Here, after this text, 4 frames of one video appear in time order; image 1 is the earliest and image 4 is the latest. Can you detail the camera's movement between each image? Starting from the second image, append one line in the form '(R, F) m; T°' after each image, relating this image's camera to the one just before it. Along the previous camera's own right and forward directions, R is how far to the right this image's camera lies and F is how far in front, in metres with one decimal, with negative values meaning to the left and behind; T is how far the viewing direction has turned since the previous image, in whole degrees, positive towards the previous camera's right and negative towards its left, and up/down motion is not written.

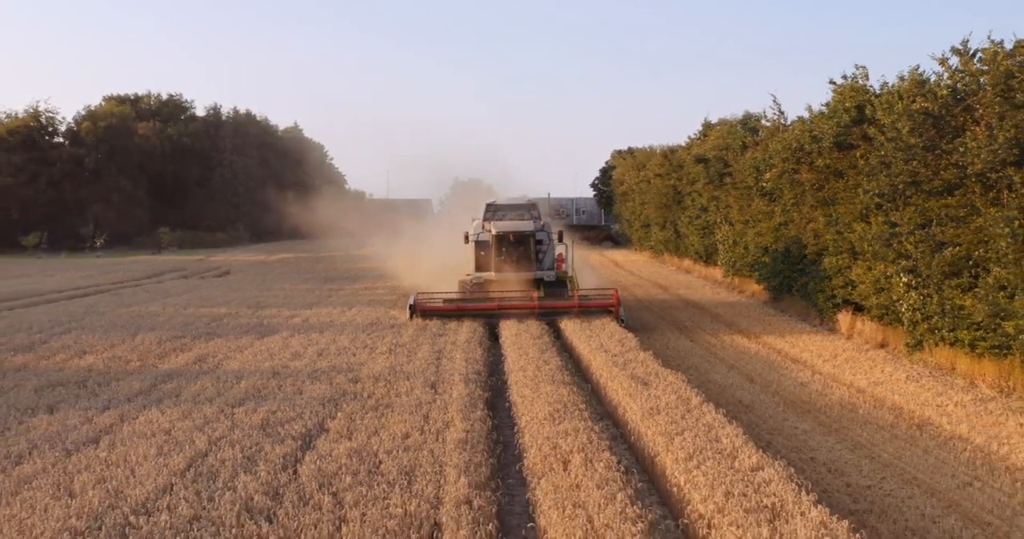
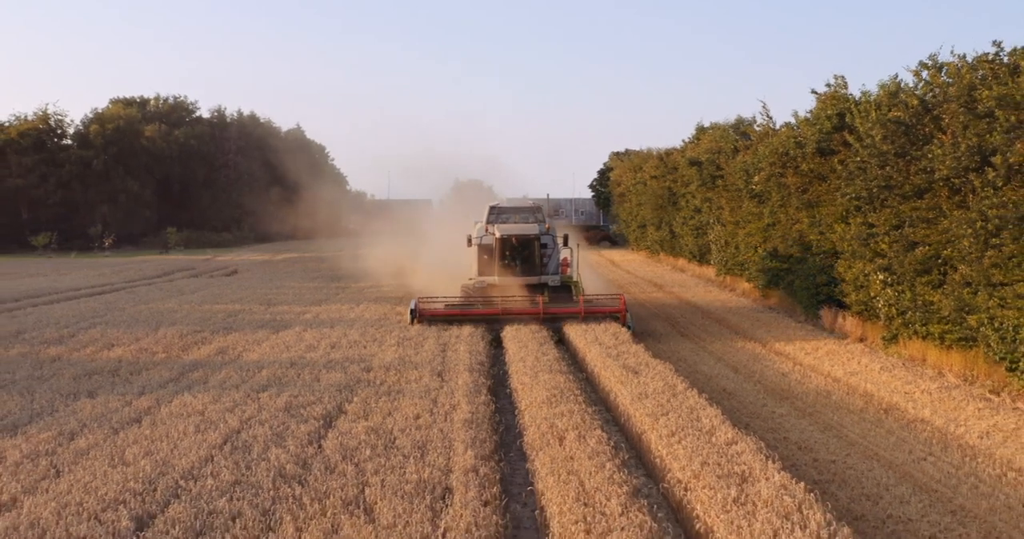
(0.0, -0.8) m; 0°
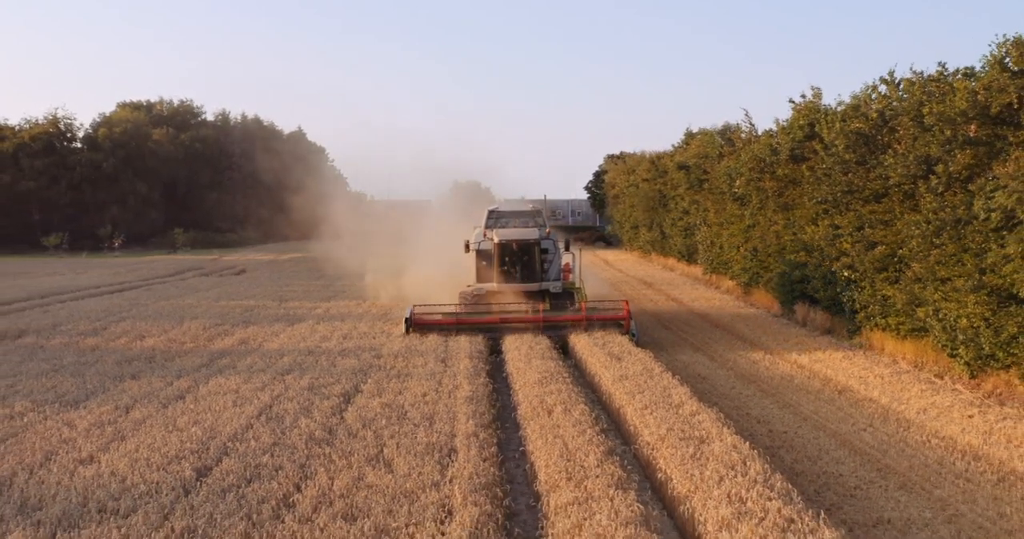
(0.0, -1.2) m; 0°
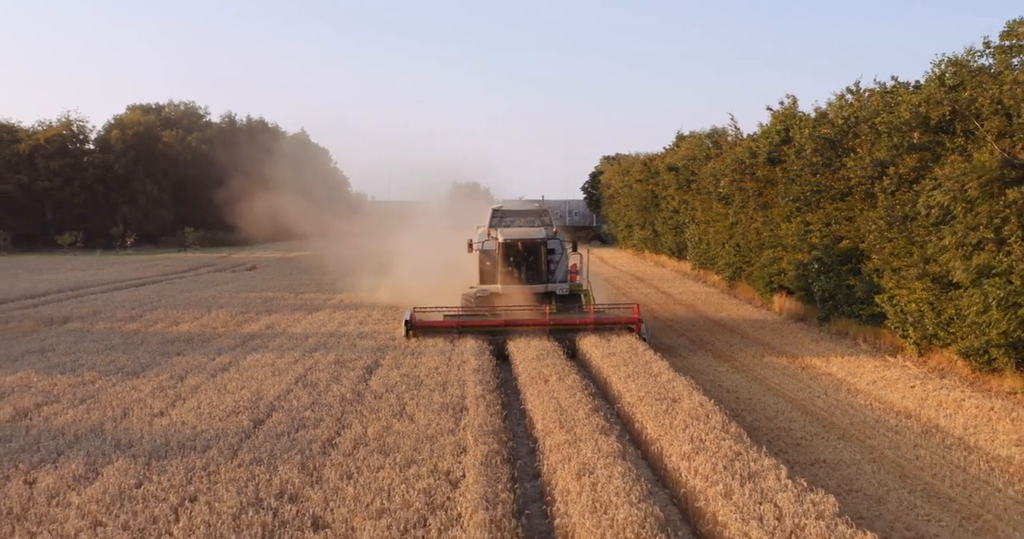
(0.0, -1.4) m; 0°
